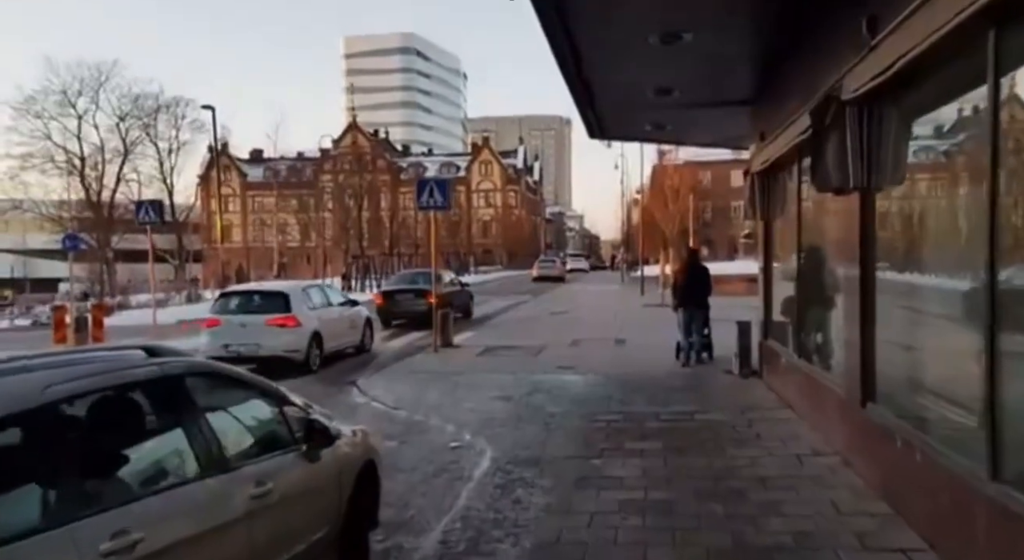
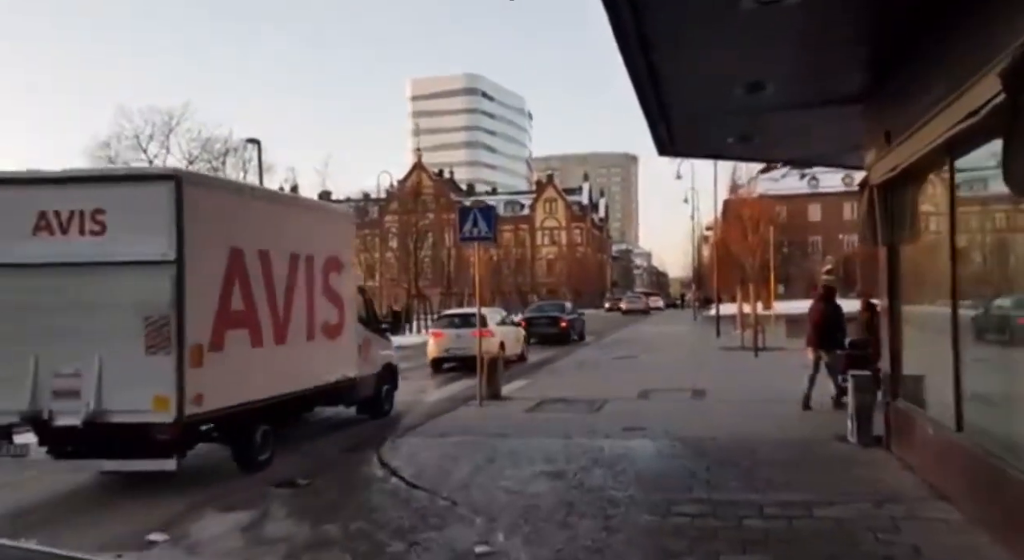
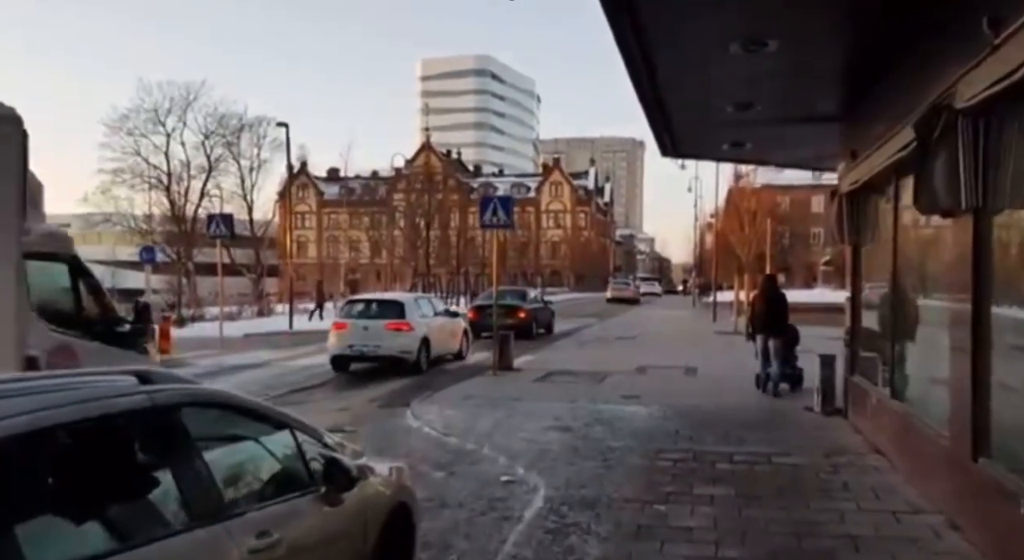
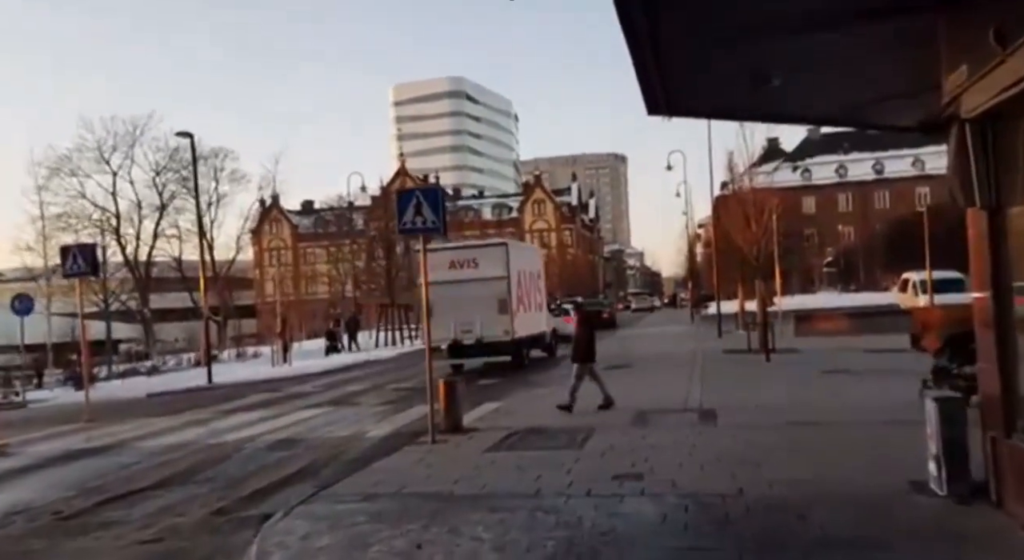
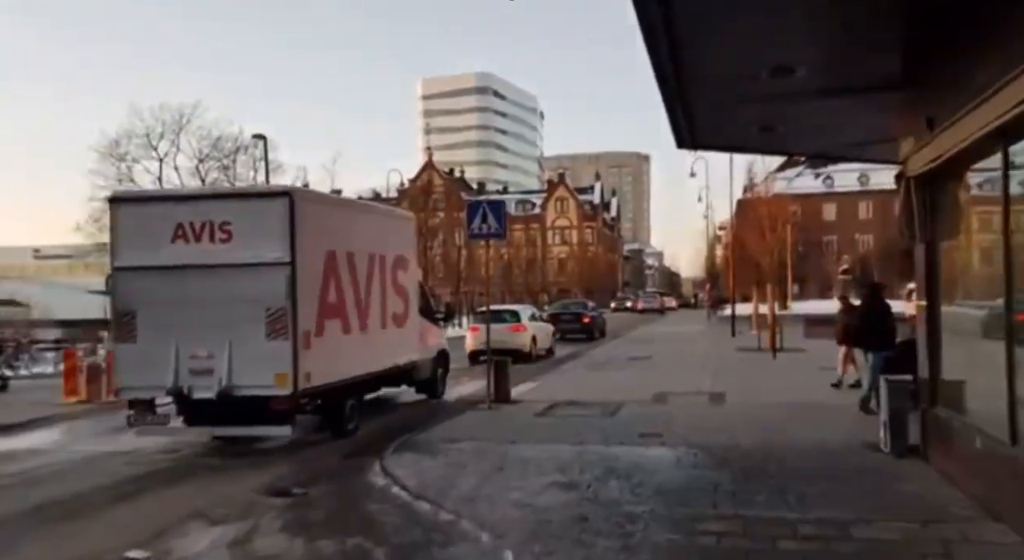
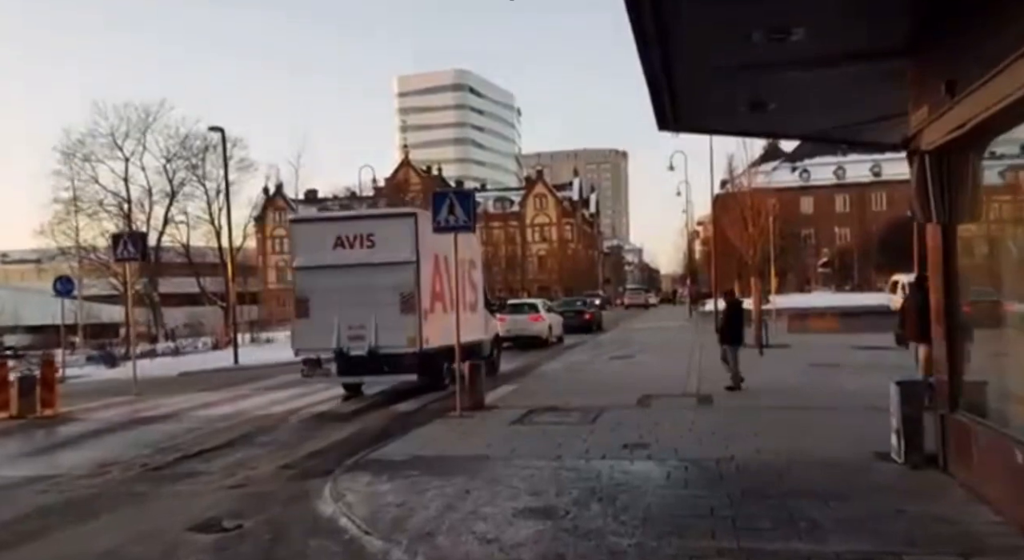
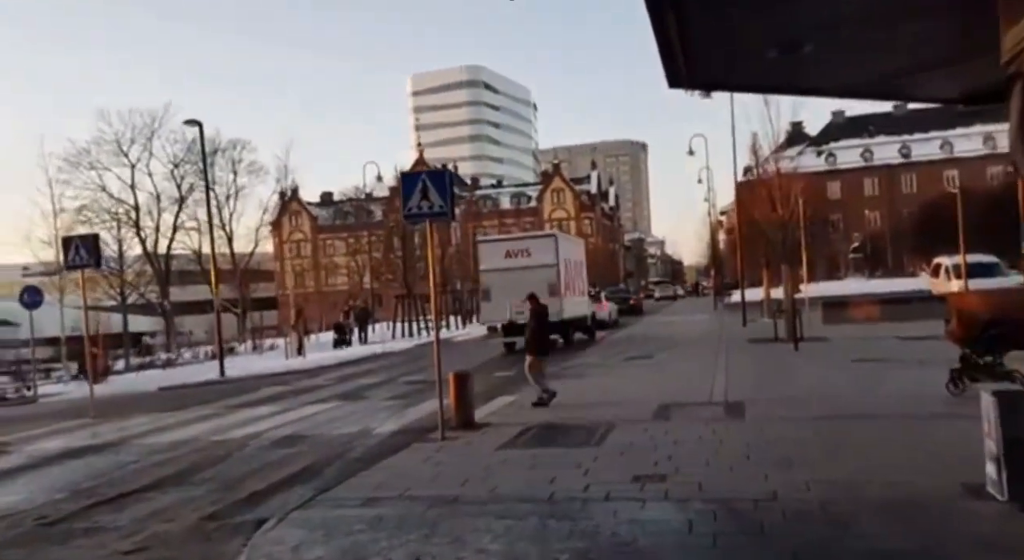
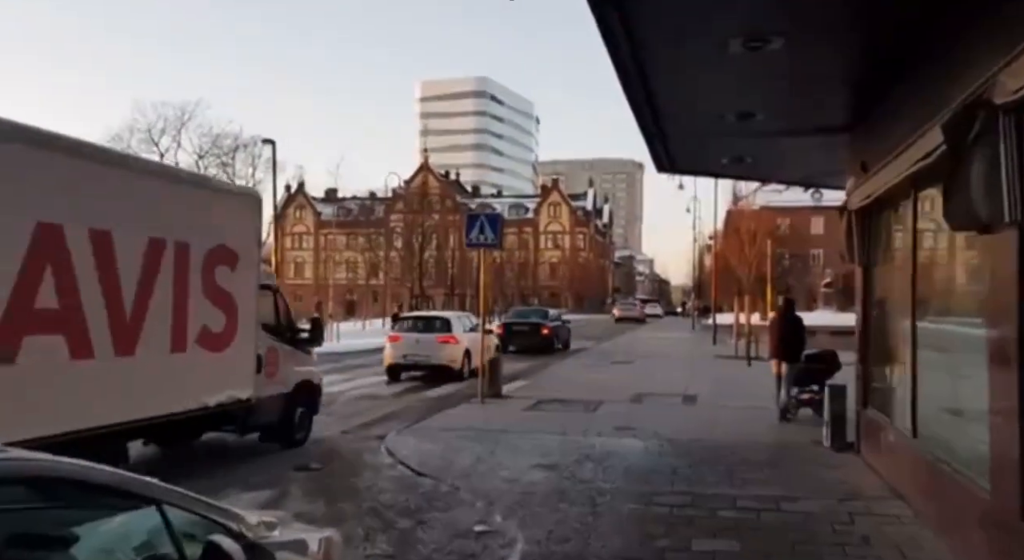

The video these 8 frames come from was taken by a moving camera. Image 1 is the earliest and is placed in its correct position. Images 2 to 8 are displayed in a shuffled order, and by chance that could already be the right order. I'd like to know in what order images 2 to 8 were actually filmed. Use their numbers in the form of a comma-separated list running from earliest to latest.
3, 8, 2, 5, 6, 4, 7
